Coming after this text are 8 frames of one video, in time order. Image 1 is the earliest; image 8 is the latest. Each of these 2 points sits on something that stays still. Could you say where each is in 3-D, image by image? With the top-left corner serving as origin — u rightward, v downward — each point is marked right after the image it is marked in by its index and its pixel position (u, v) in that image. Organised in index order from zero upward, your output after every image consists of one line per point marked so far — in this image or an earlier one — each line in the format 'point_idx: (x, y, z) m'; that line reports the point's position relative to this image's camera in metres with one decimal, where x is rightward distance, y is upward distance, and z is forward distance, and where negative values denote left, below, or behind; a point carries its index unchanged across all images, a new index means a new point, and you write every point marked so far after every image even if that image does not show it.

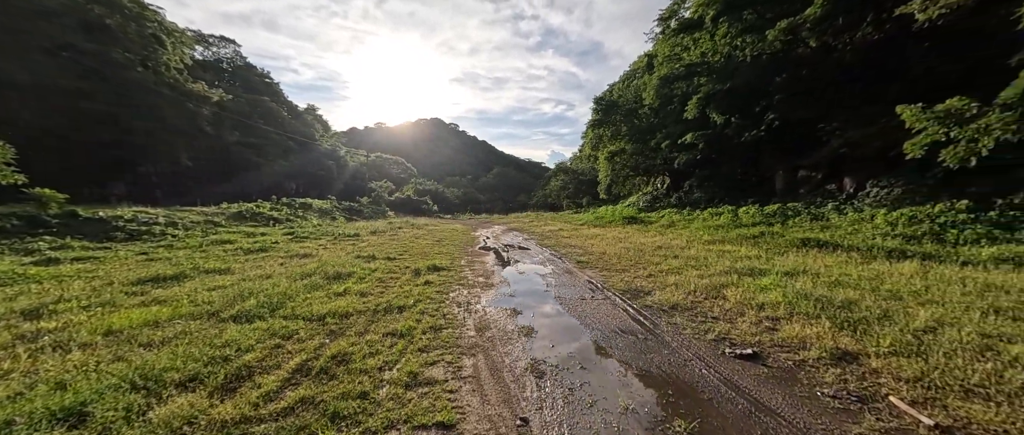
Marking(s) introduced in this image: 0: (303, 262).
0: (-5.2, -1.1, +8.3) m
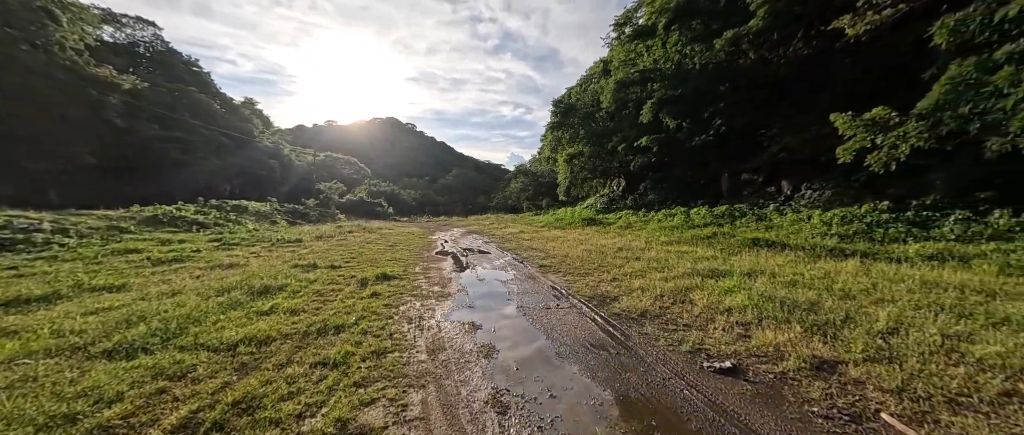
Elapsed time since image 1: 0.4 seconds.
0: (-6.1, -1.2, +7.2) m
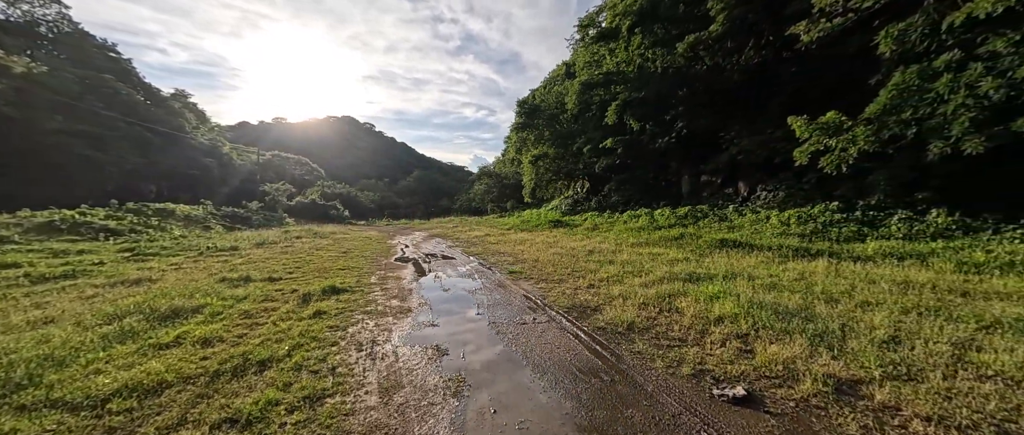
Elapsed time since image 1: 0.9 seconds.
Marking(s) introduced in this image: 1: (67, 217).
0: (-6.7, -1.3, +5.9) m
1: (-18.5, 0.0, +13.8) m
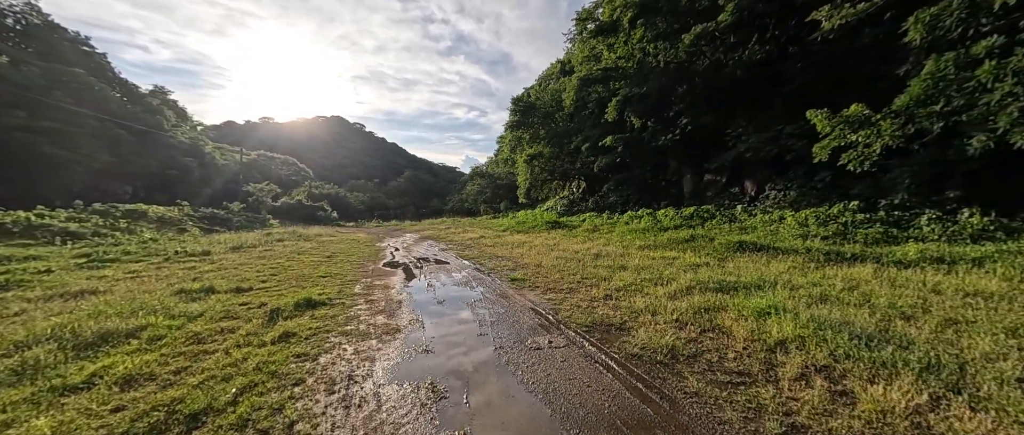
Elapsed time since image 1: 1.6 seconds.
0: (-6.6, -1.4, +4.9) m
1: (-18.6, -0.1, +12.6) m
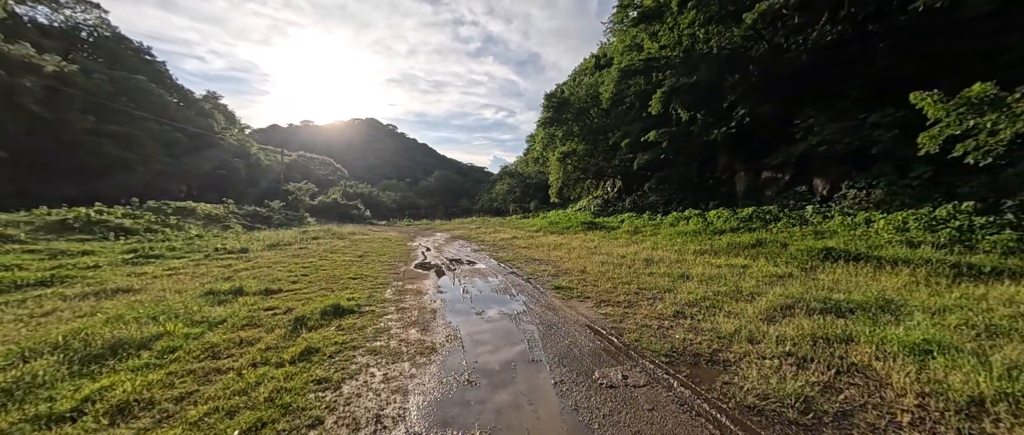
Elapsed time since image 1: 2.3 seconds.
0: (-6.0, -1.3, +4.7) m
1: (-17.2, +0.1, +13.3) m
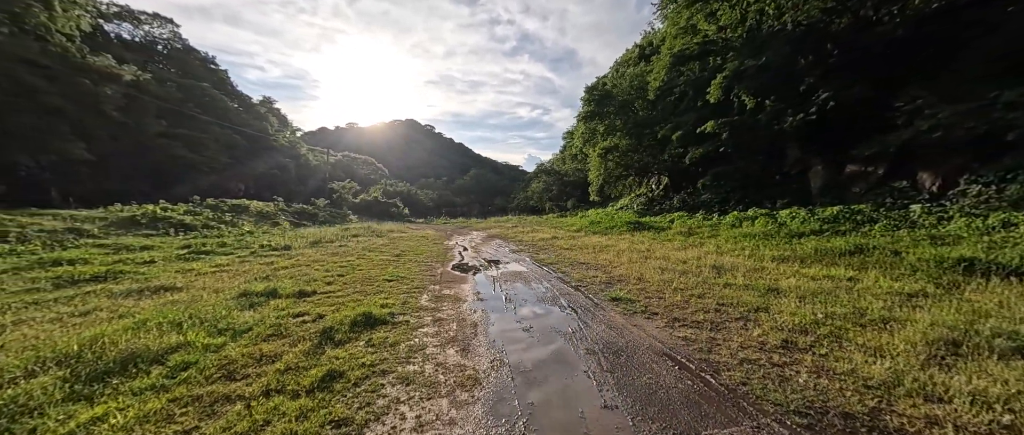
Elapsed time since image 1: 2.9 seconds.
0: (-5.3, -1.3, +4.6) m
1: (-15.6, +0.2, +14.3) m
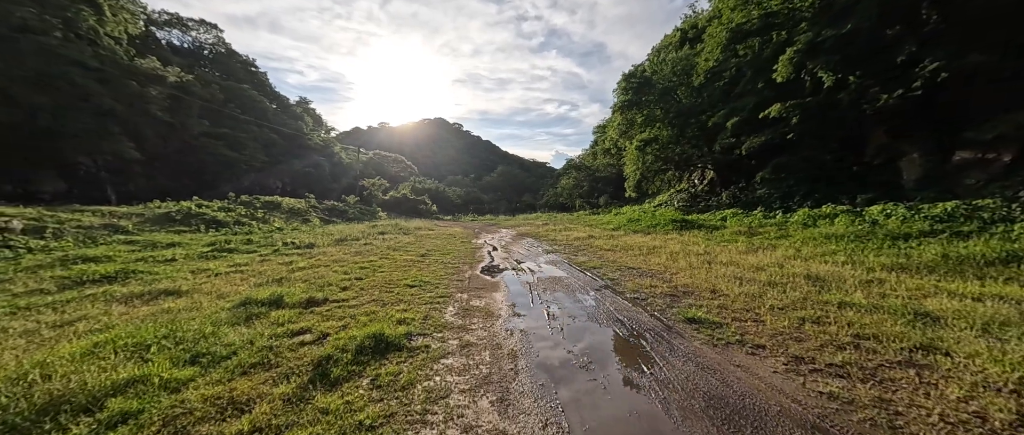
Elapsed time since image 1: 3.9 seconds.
0: (-4.7, -1.2, +3.9) m
1: (-14.2, +0.4, +14.4) m
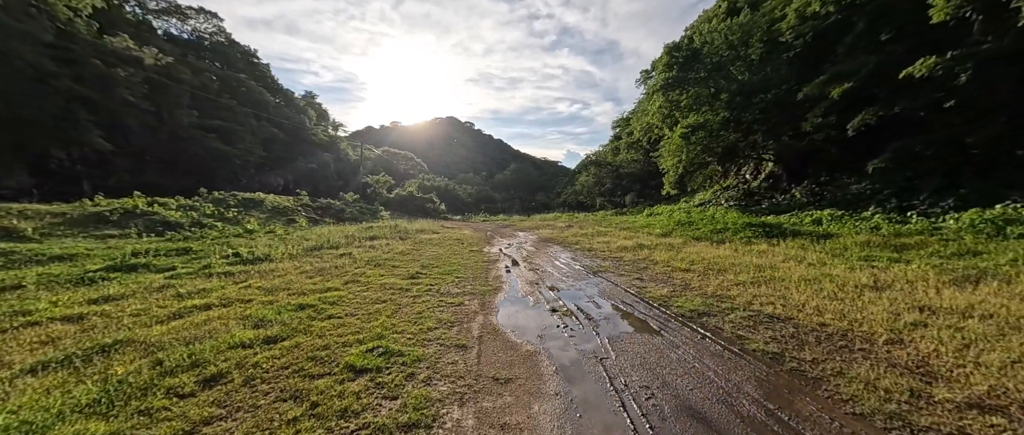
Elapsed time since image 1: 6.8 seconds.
0: (-4.3, -1.3, +0.8) m
1: (-13.4, +0.4, +11.6) m
